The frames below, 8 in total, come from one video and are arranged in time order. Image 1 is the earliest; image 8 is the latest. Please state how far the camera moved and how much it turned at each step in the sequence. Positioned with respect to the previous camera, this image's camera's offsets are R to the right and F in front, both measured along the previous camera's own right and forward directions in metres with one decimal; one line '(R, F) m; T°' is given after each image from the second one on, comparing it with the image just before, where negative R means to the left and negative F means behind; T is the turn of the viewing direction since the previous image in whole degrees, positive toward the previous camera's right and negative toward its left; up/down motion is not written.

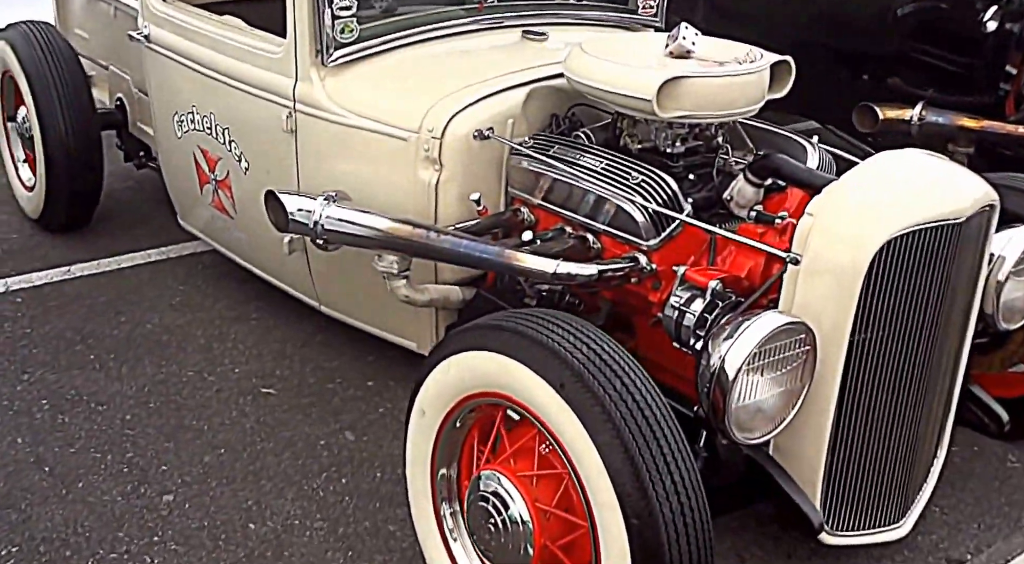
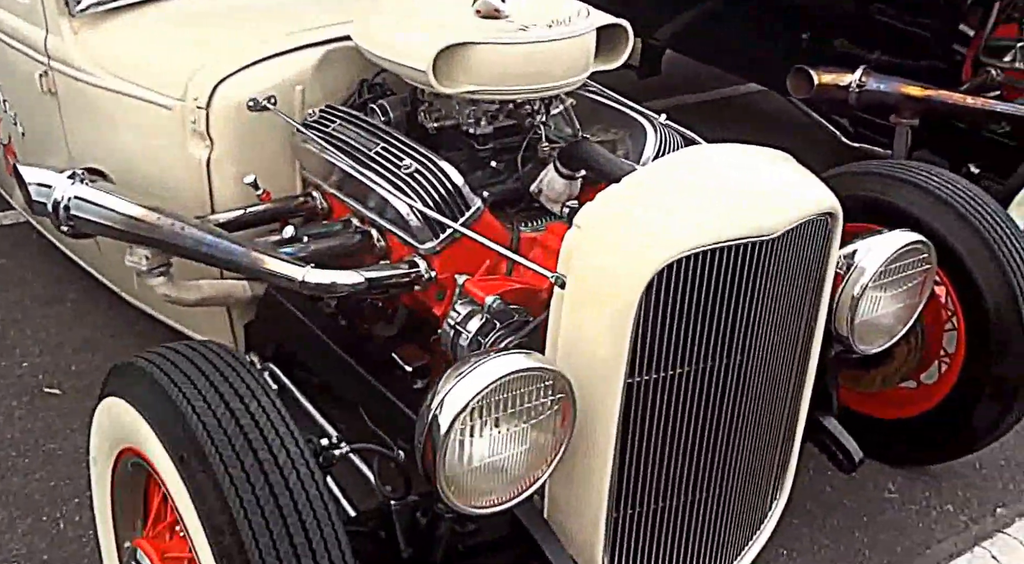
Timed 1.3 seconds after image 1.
(+0.5, +0.4) m; 0°
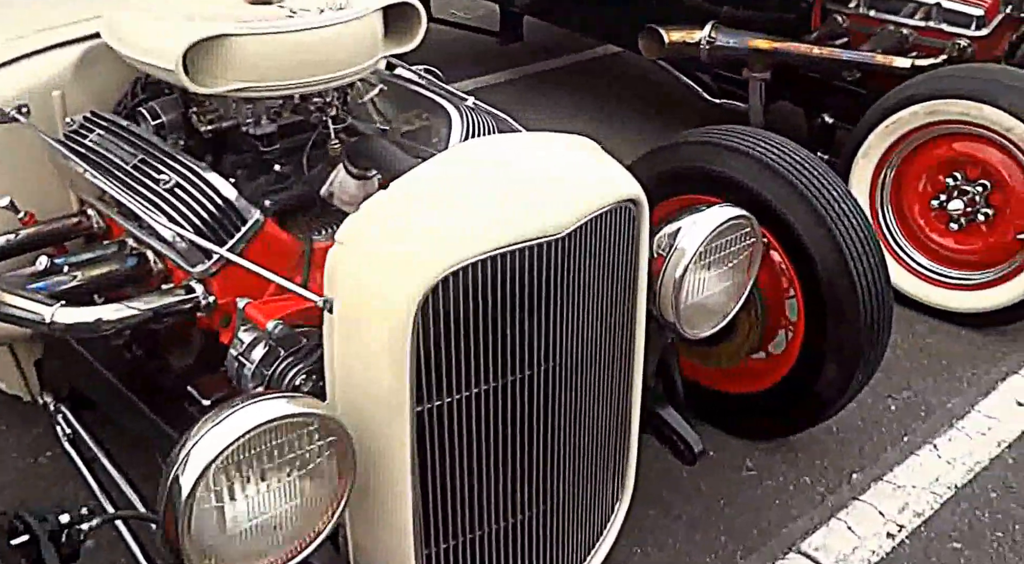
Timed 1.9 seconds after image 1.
(+0.2, +0.2) m; +5°
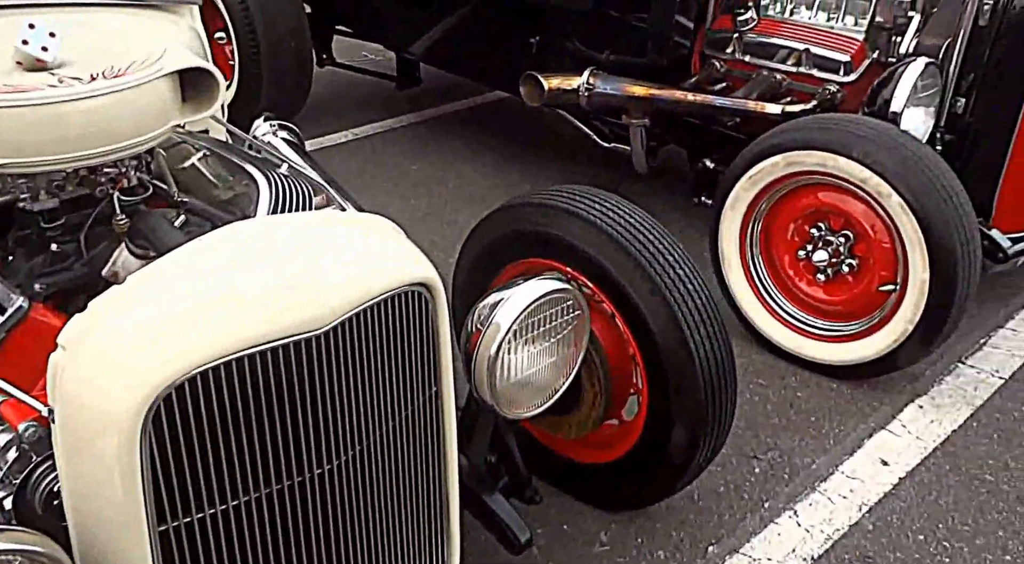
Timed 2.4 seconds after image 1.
(+0.2, +0.1) m; +3°
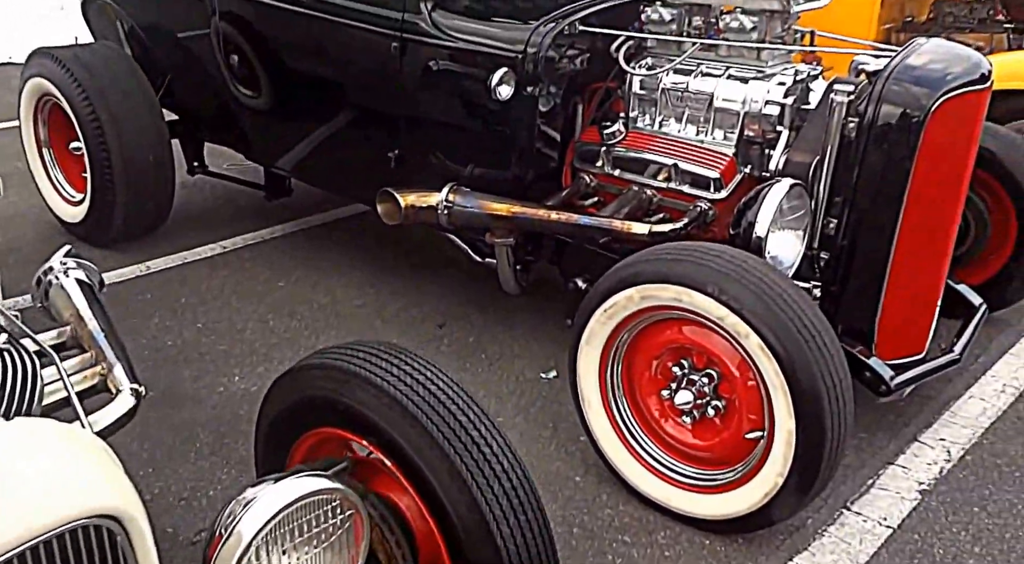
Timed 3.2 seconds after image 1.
(+0.3, +0.3) m; +3°
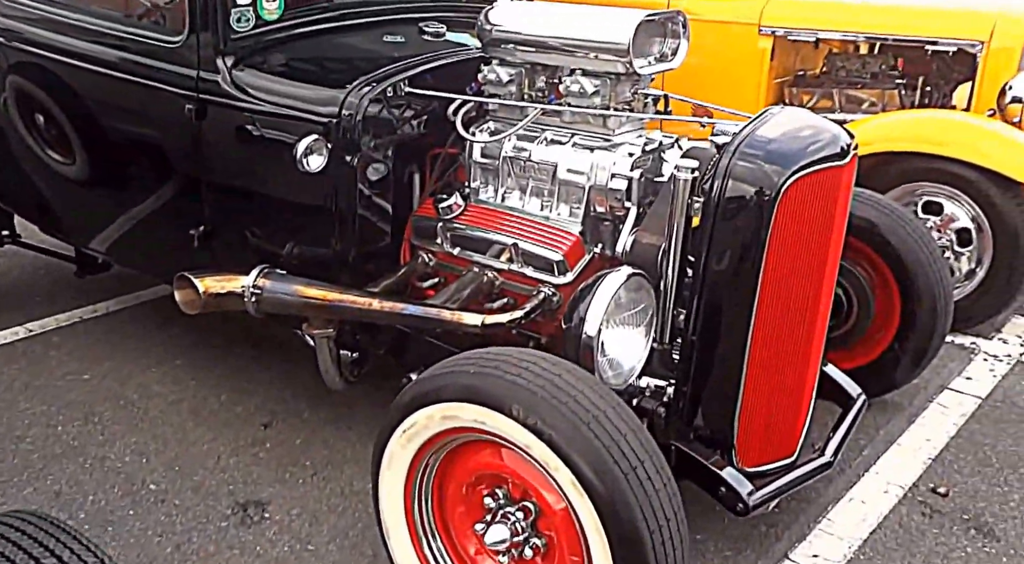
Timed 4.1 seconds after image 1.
(+0.3, +0.4) m; +3°
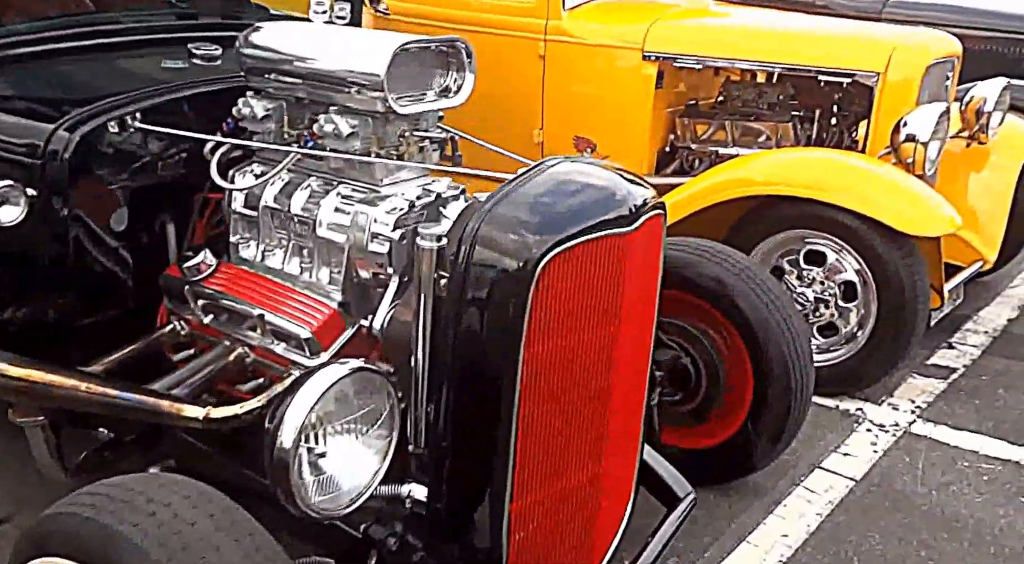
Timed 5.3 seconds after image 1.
(+0.5, +0.4) m; +1°
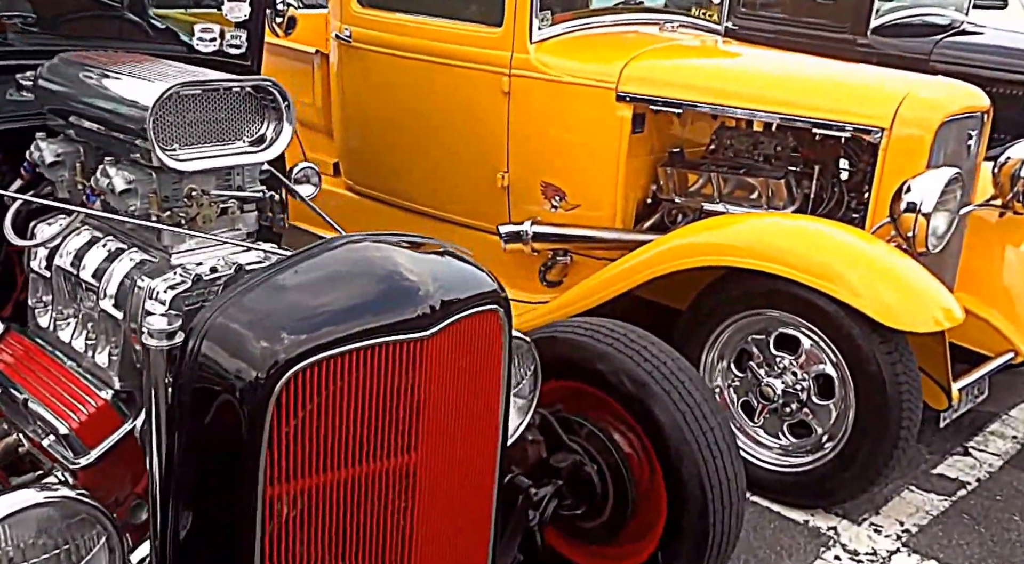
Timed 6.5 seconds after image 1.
(+0.5, +0.4) m; -5°
